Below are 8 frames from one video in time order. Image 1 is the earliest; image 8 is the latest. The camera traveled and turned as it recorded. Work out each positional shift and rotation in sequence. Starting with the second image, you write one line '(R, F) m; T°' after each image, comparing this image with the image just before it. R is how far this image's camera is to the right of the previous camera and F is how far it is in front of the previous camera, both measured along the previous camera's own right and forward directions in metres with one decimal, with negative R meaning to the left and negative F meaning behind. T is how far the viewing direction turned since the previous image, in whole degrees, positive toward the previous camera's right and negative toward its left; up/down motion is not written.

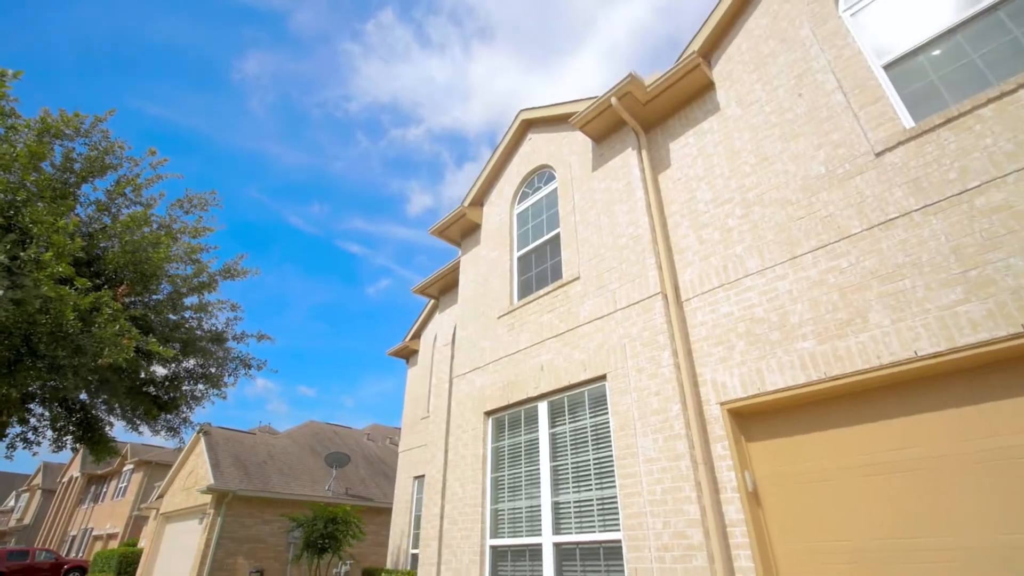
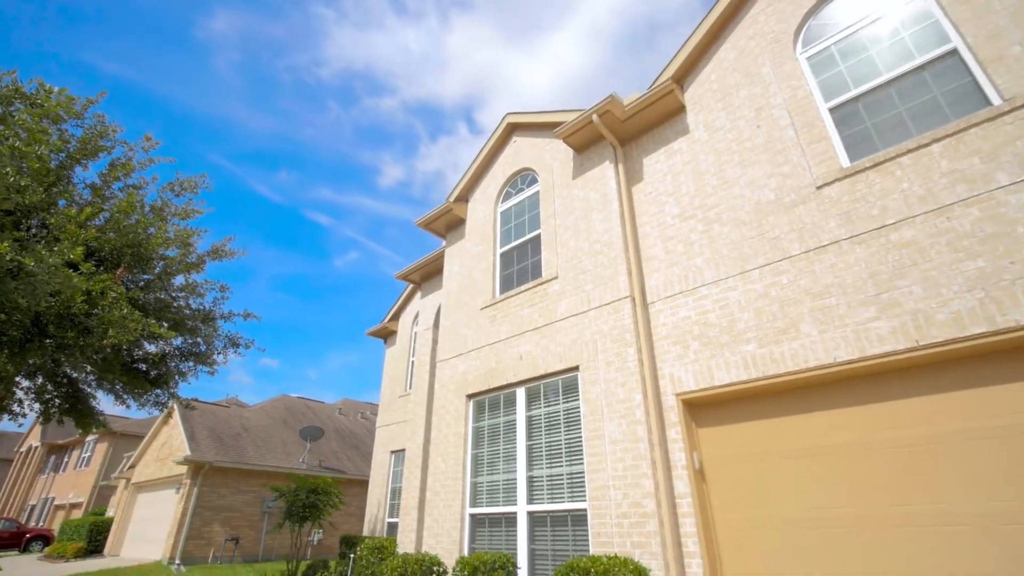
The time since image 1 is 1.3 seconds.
(-0.2, -0.6) m; +4°
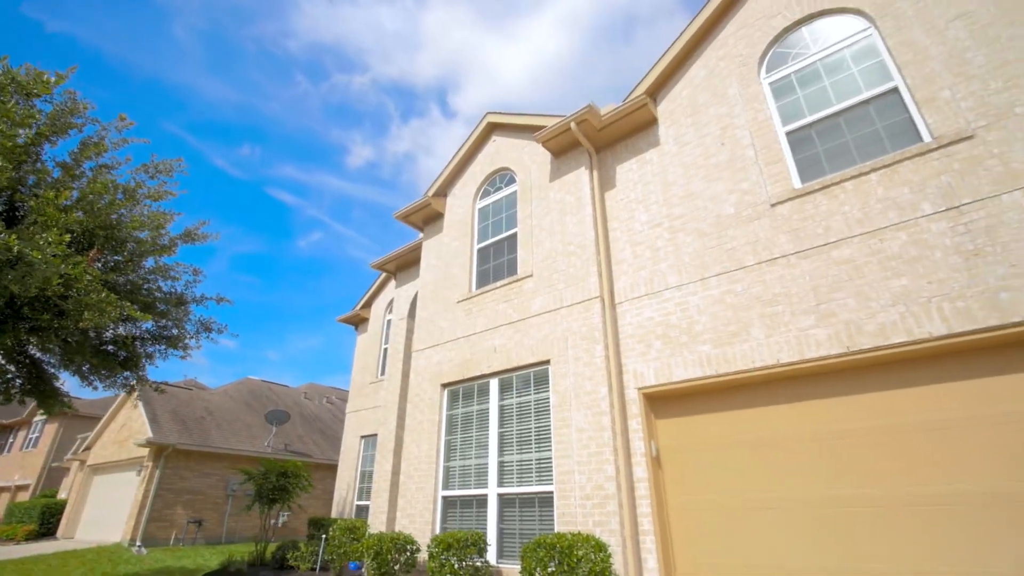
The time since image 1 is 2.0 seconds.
(-0.2, -0.4) m; +4°
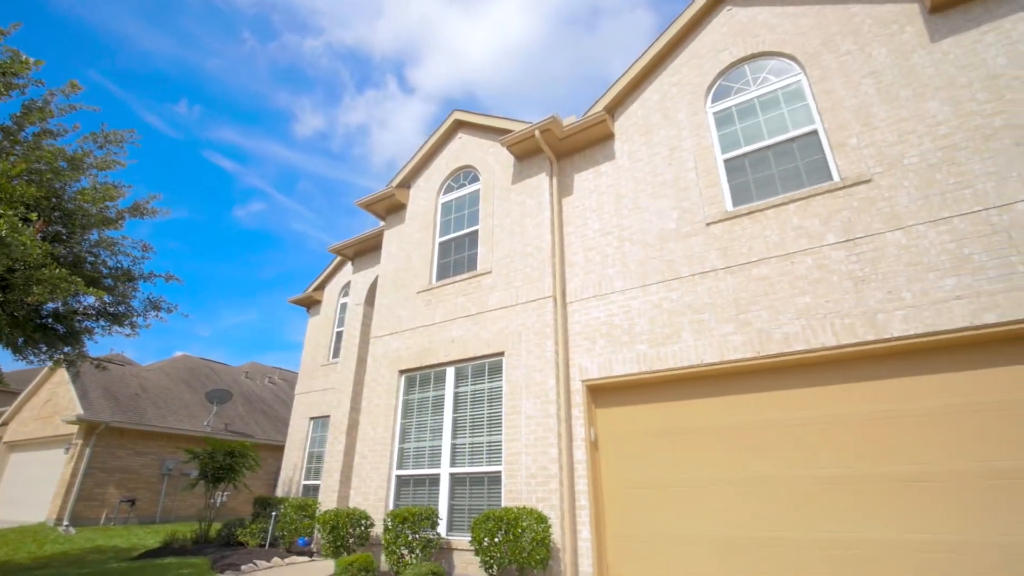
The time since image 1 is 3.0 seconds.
(-0.2, -0.5) m; +6°
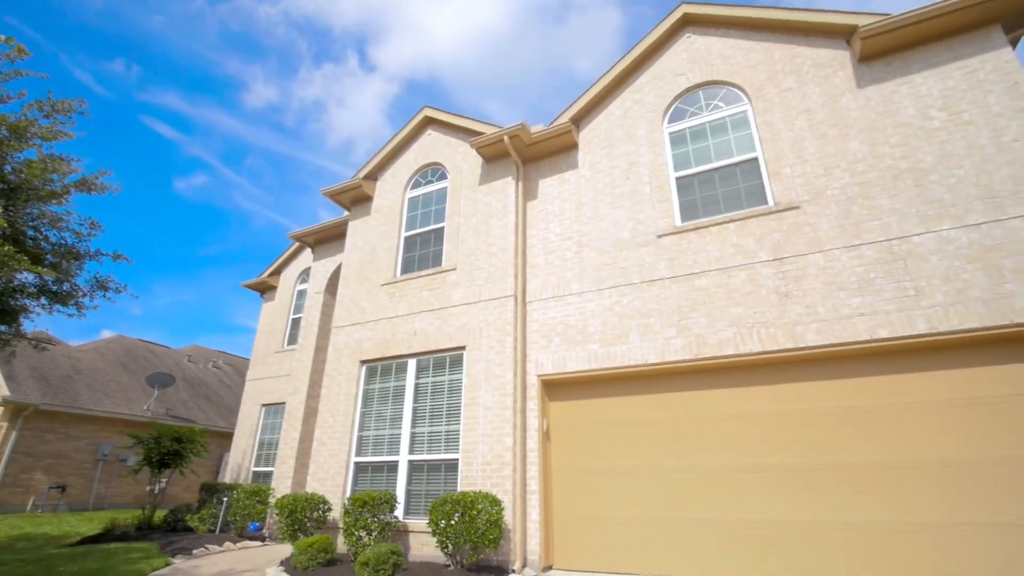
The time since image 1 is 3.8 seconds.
(-0.2, -0.4) m; +6°
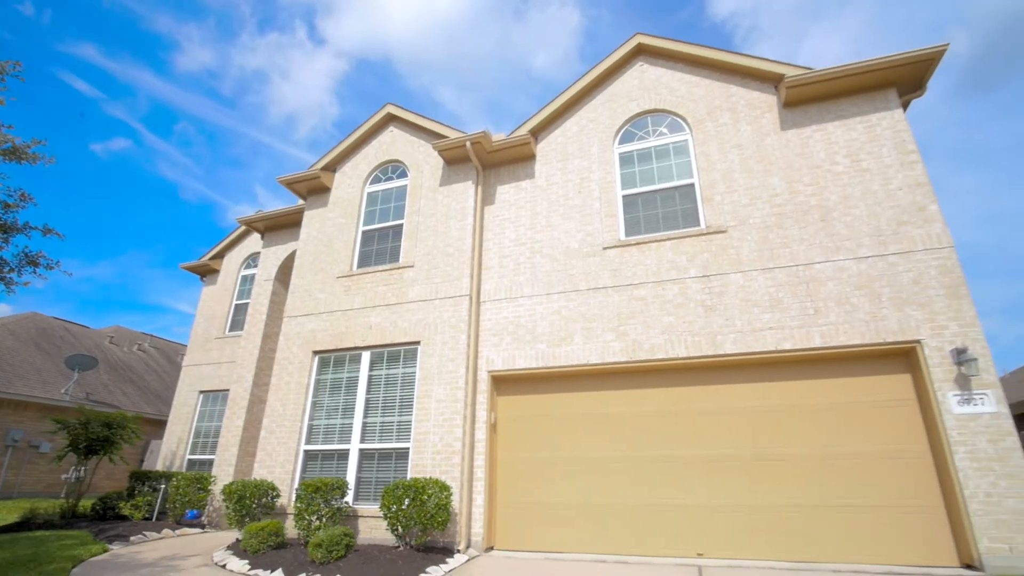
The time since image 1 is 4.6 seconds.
(-0.2, -0.5) m; +7°
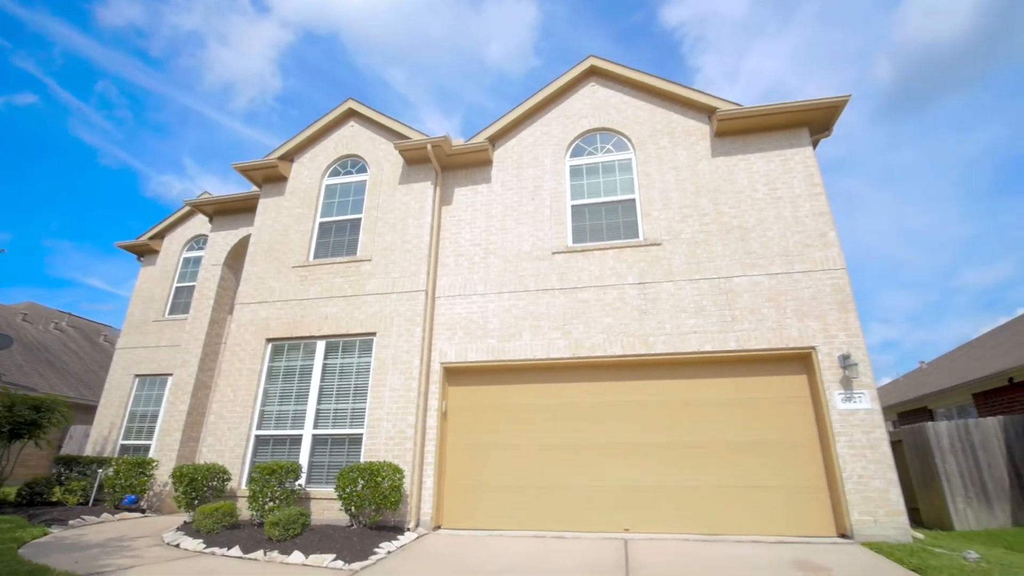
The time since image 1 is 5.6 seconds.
(-0.2, -0.6) m; +7°
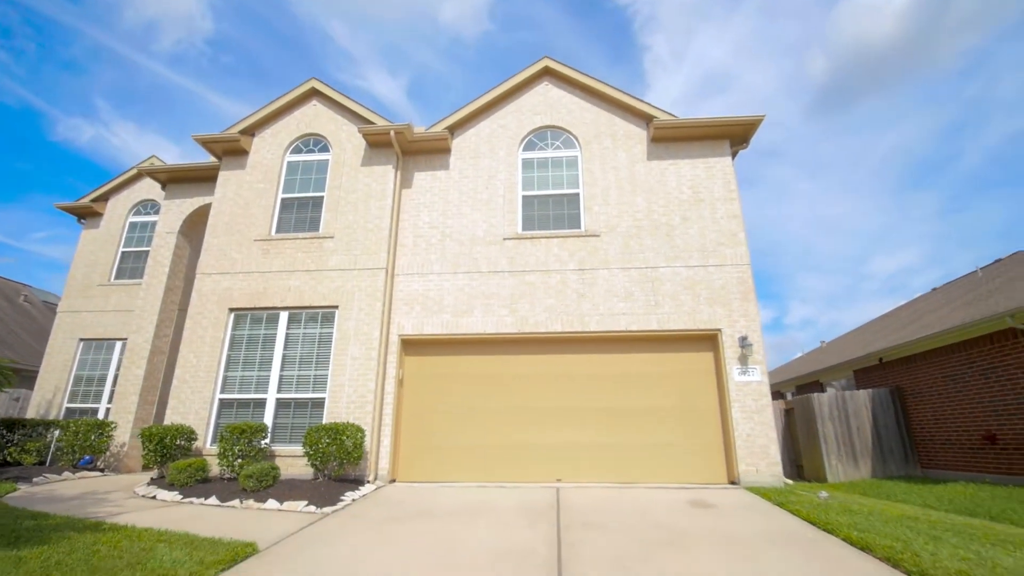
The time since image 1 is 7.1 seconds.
(-0.2, -1.0) m; +7°
